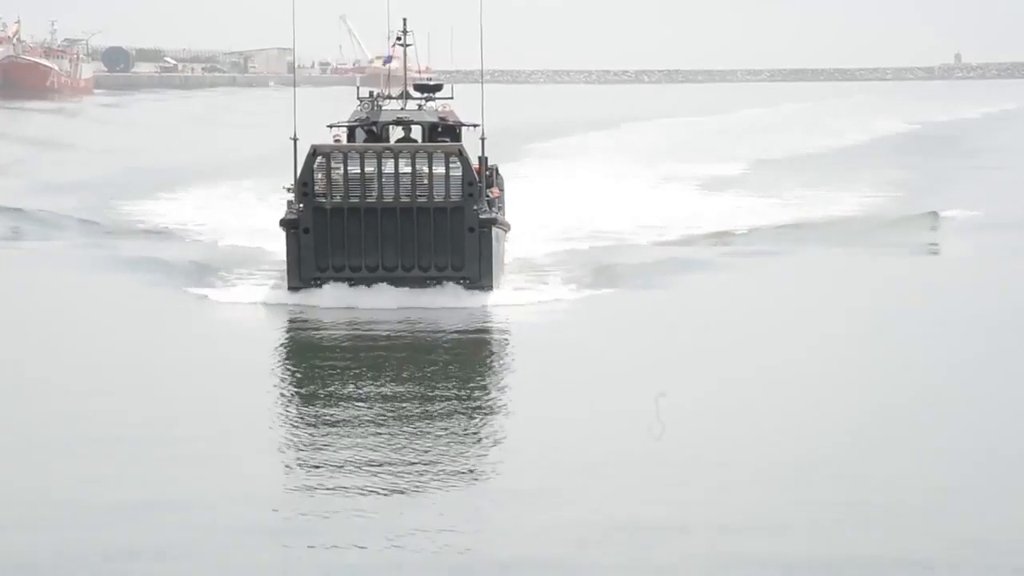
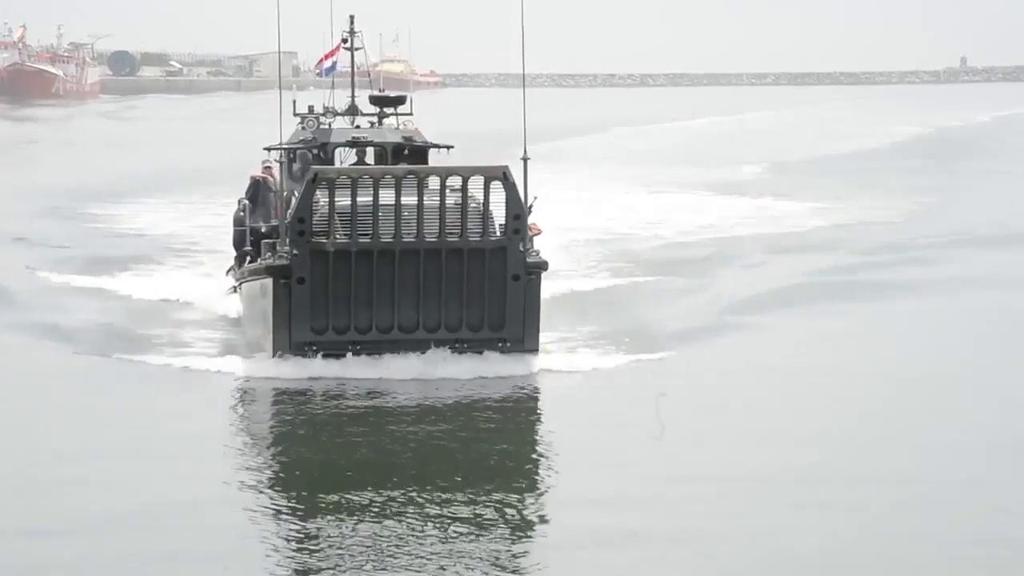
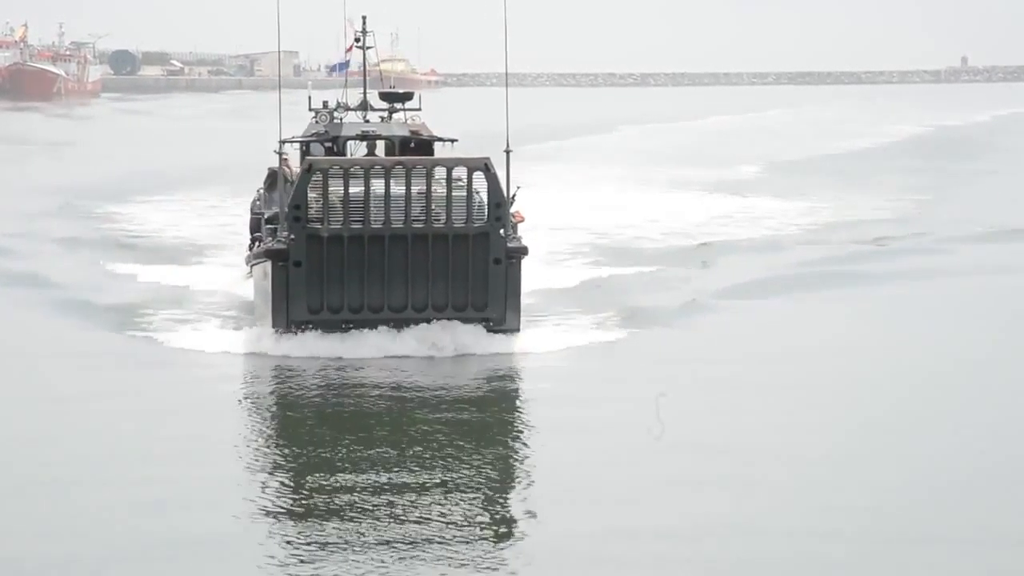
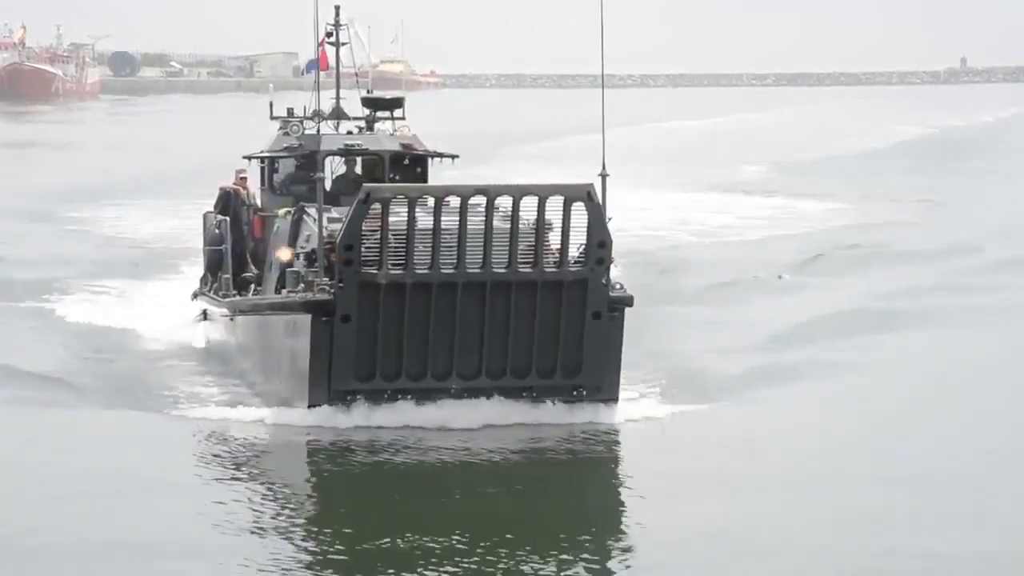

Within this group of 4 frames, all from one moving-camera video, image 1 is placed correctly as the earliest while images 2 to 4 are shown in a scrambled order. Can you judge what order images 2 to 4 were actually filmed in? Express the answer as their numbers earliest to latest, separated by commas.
3, 2, 4
